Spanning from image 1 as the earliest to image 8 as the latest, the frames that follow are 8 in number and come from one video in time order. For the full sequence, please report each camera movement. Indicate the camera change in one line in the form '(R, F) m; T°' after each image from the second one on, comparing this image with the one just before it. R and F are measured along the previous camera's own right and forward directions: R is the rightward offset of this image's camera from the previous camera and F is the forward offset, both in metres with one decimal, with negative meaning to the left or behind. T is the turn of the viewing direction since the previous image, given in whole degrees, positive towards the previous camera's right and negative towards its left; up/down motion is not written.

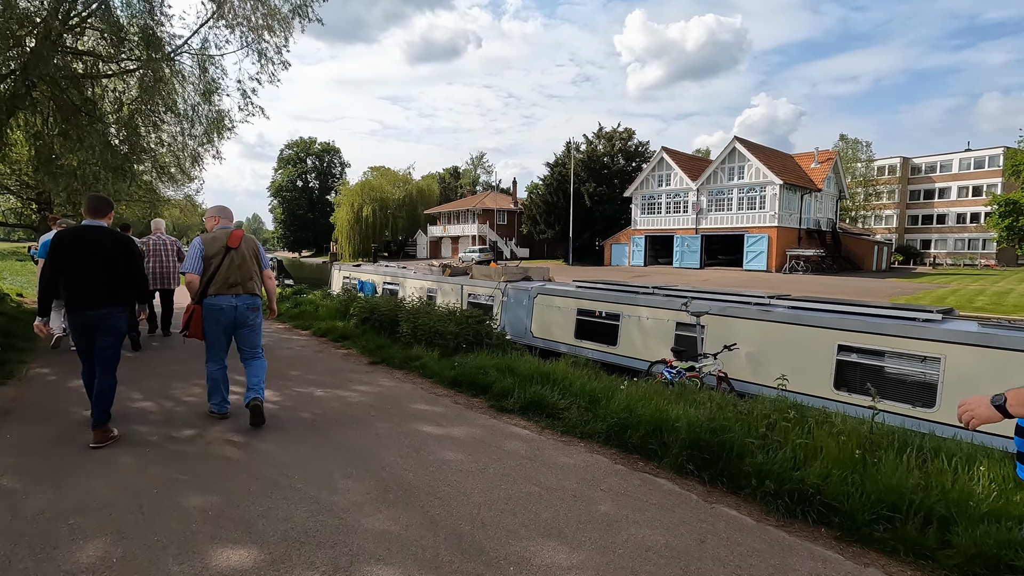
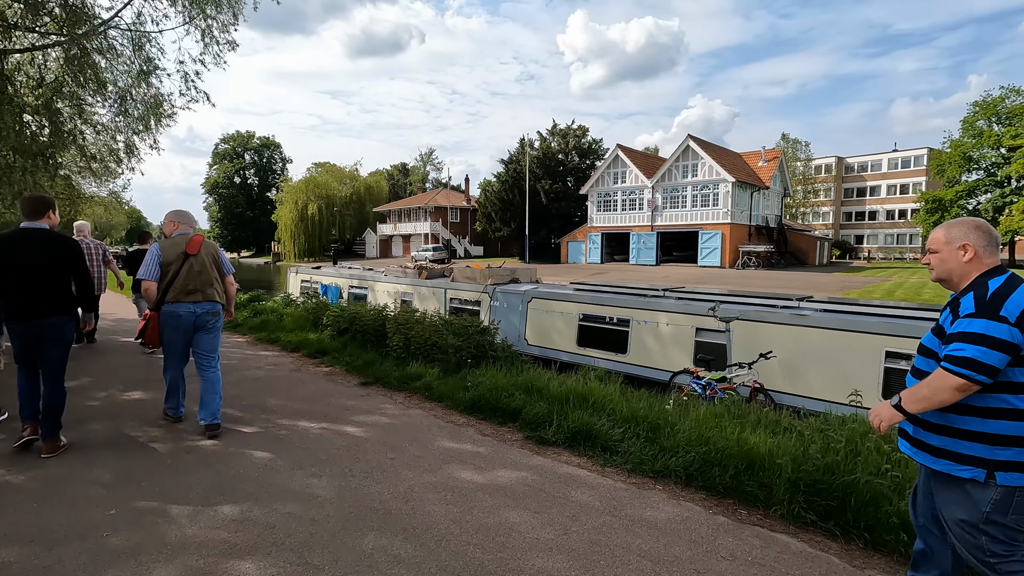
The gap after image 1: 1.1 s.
(-0.7, +0.8) m; +6°
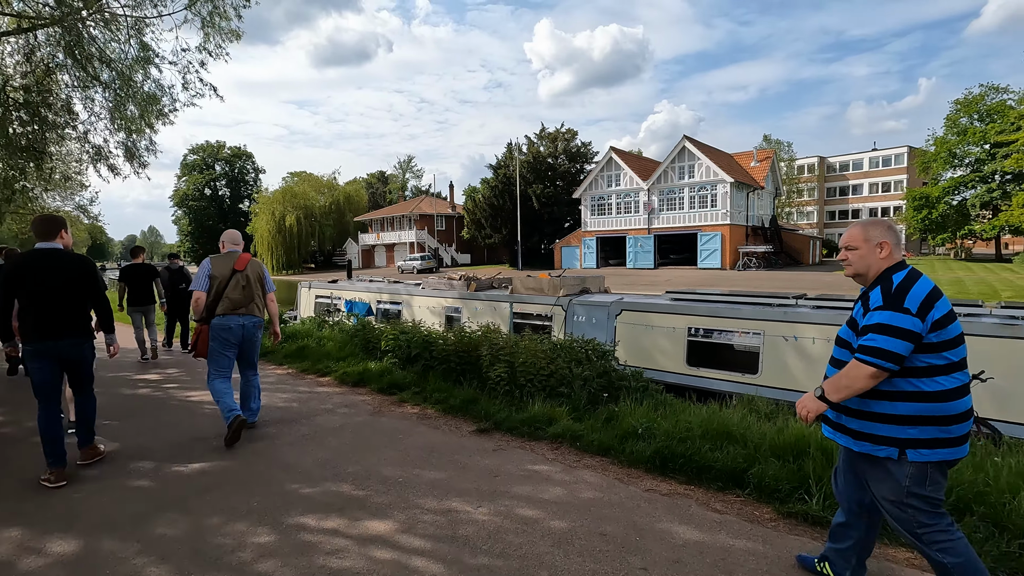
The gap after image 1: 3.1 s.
(-1.6, +1.3) m; +3°
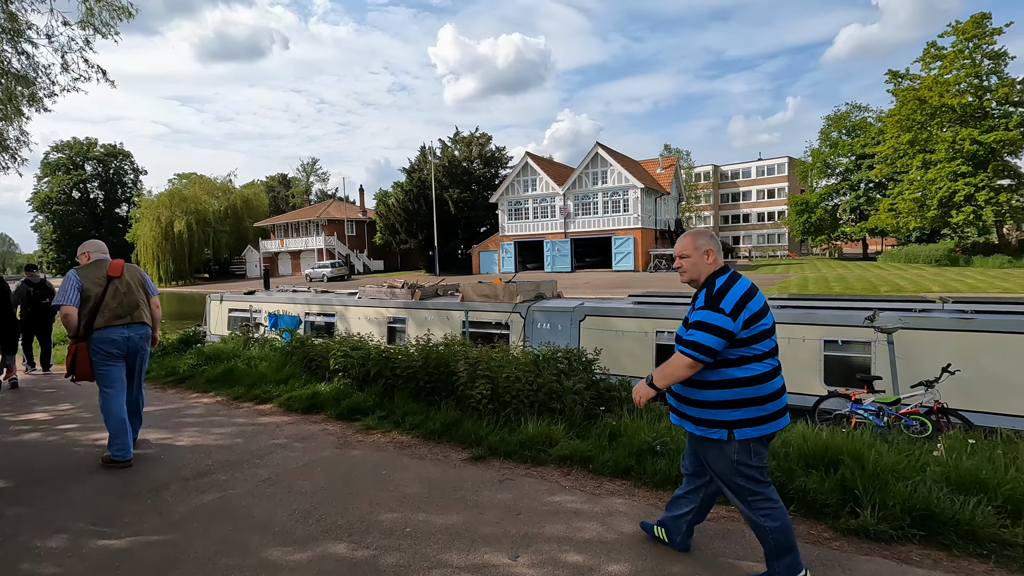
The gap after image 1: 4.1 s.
(-0.7, +0.5) m; +10°
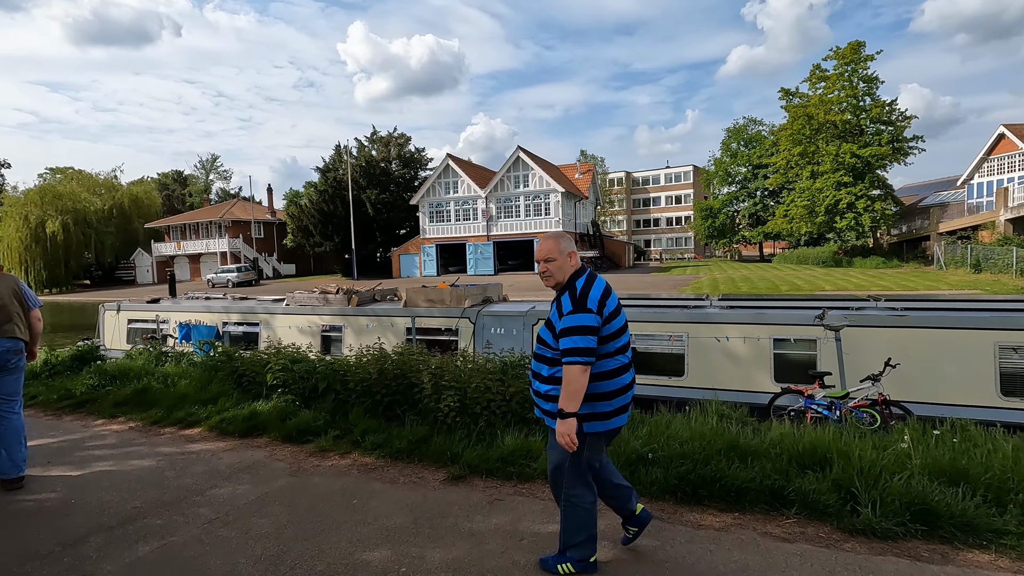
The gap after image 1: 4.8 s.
(-0.5, +0.3) m; +9°
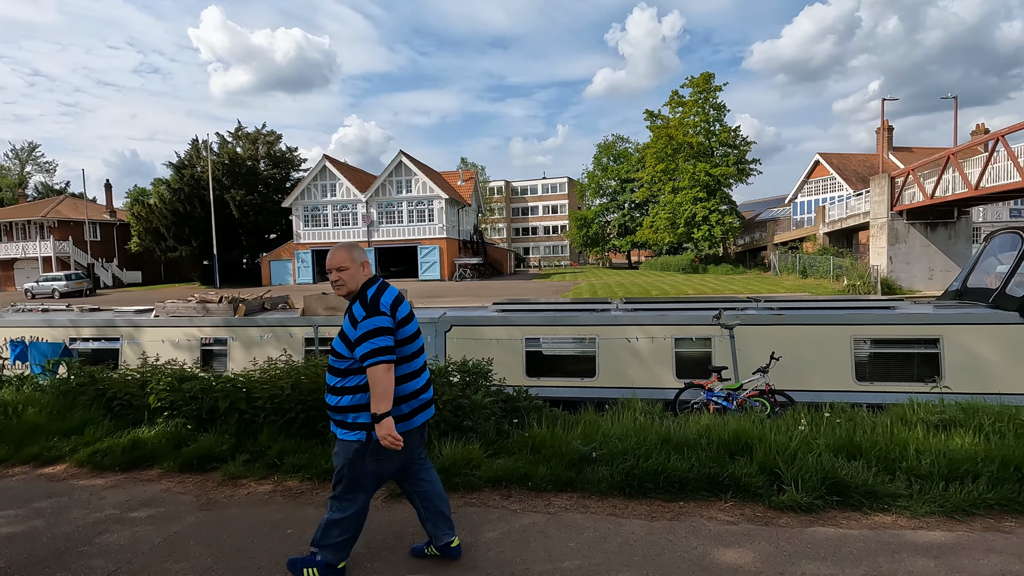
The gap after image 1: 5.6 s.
(-0.5, +0.1) m; +13°
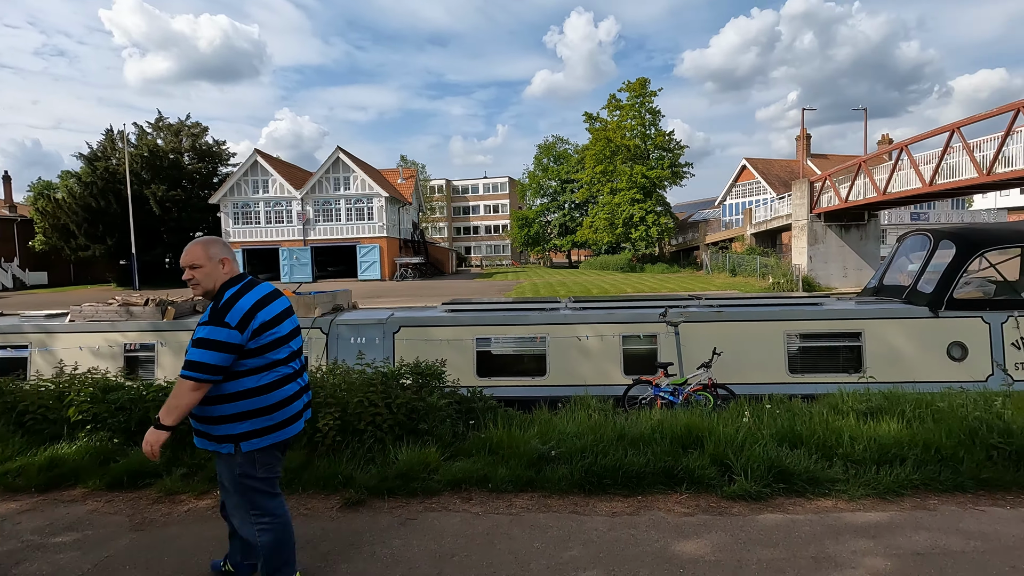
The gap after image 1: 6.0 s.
(-0.1, 0.0) m; +6°
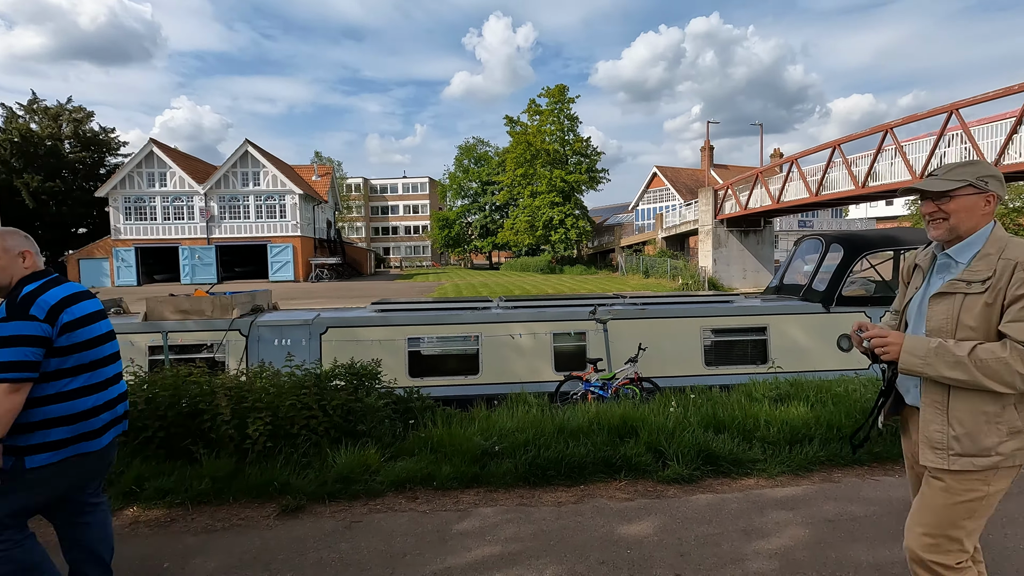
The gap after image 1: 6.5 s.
(-0.2, 0.0) m; +9°
